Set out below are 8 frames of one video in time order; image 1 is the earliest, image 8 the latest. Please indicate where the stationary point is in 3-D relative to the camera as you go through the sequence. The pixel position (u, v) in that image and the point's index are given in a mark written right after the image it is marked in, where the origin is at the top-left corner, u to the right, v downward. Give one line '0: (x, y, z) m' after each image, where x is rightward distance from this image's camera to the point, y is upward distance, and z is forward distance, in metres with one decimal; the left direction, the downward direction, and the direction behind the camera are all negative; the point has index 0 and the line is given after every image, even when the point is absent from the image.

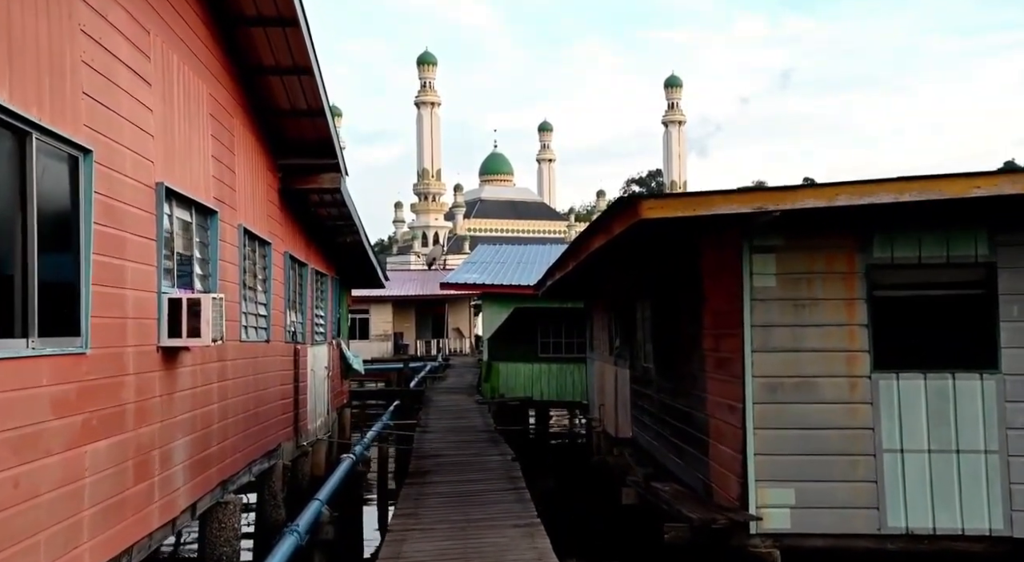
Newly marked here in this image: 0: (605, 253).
0: (+0.7, +0.2, +6.4) m
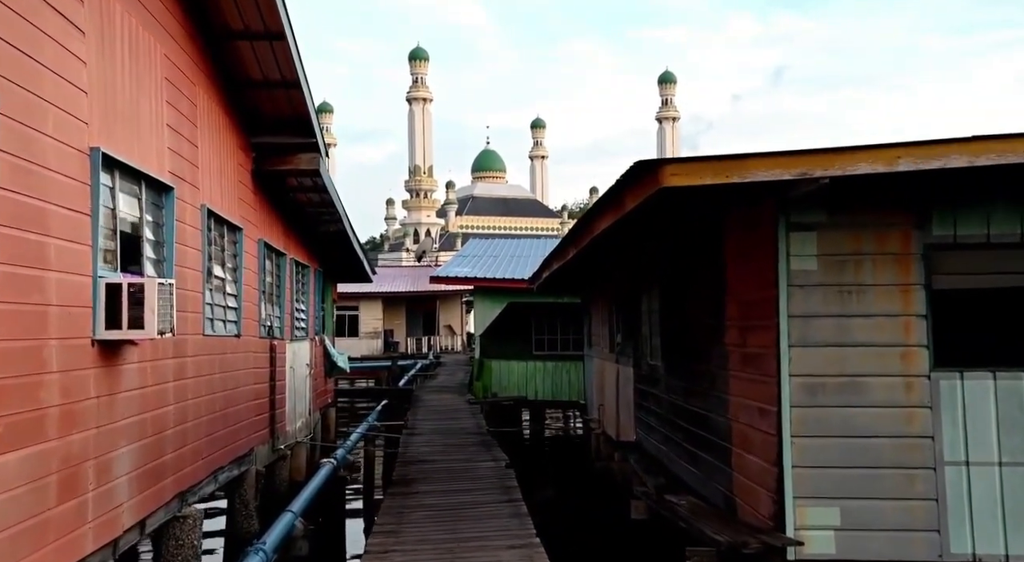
0: (+0.7, +0.3, +5.7) m
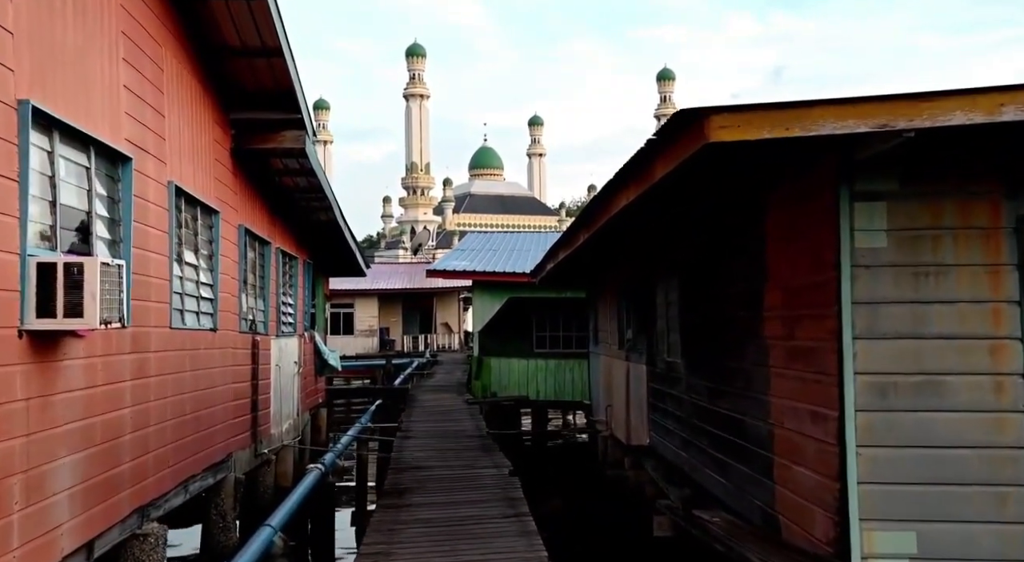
0: (+0.7, +0.4, +5.0) m
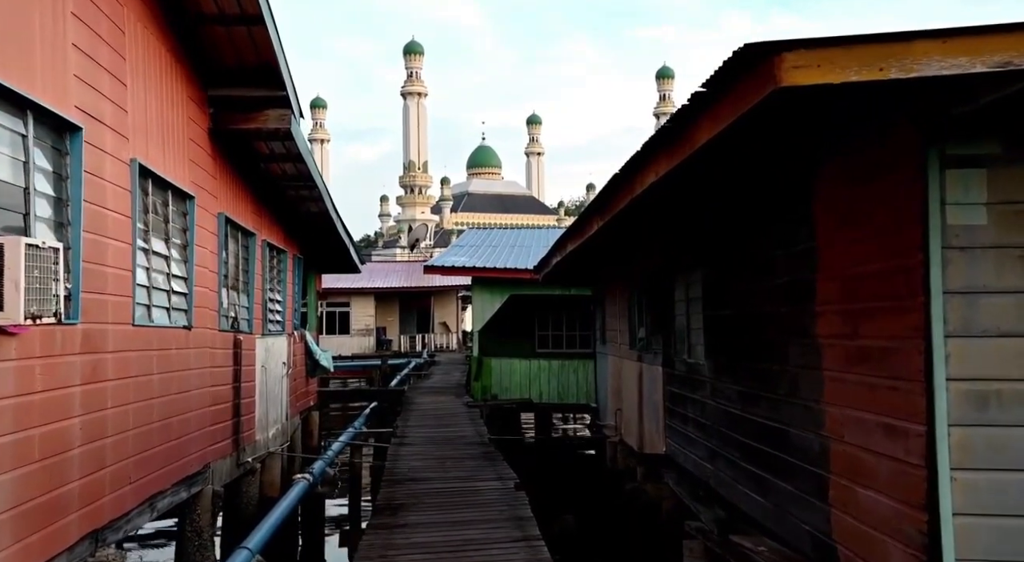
0: (+0.8, +0.5, +4.4) m
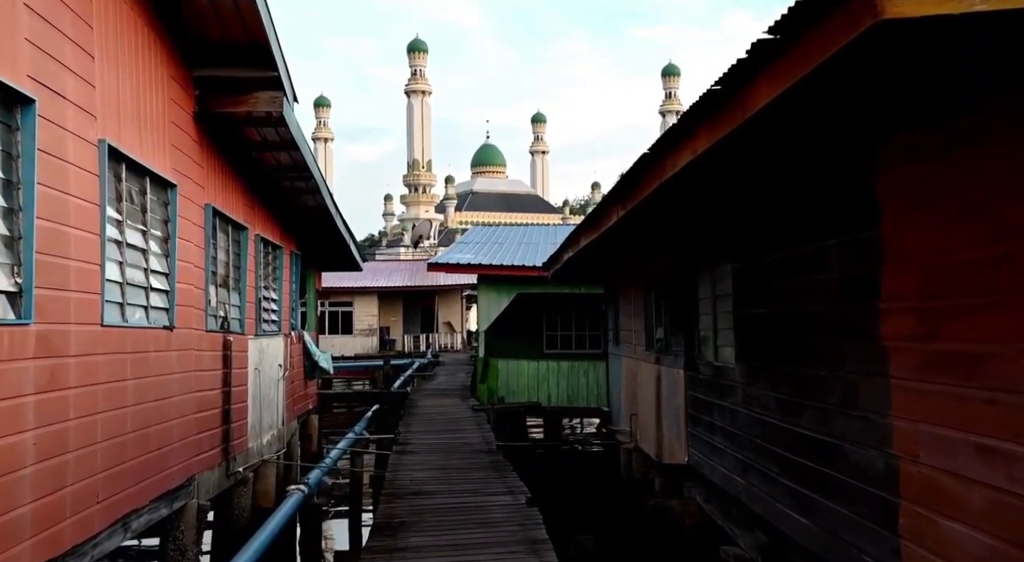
0: (+0.8, +0.5, +3.9) m
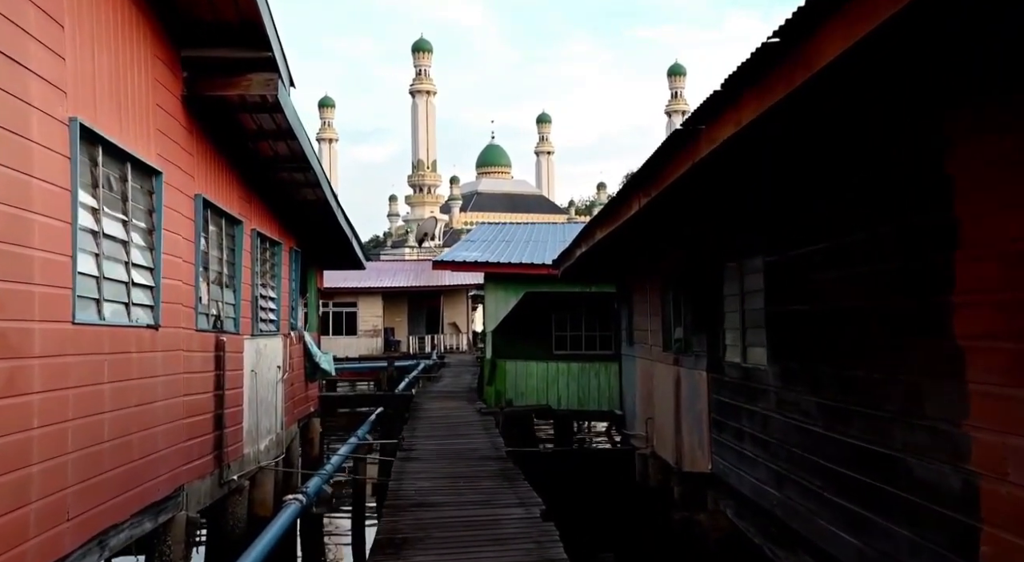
0: (+0.9, +0.5, +3.5) m
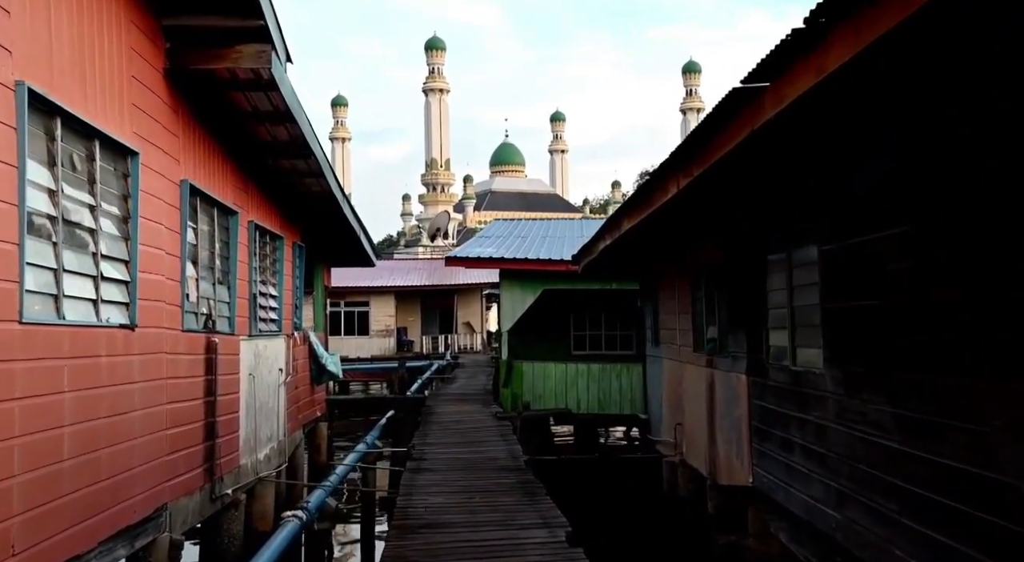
0: (+1.0, +0.5, +2.9) m
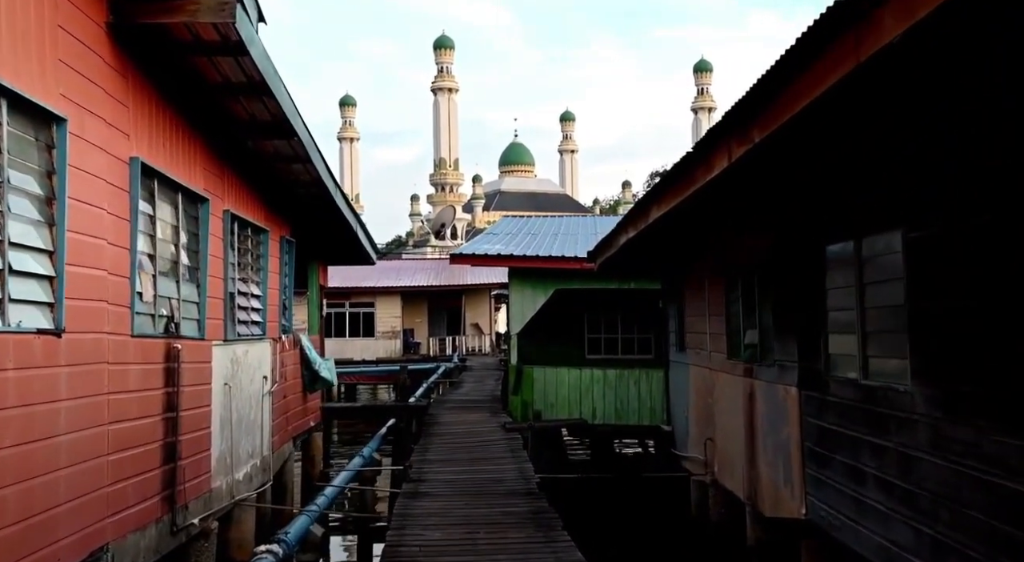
0: (+1.0, +0.6, +2.0) m
